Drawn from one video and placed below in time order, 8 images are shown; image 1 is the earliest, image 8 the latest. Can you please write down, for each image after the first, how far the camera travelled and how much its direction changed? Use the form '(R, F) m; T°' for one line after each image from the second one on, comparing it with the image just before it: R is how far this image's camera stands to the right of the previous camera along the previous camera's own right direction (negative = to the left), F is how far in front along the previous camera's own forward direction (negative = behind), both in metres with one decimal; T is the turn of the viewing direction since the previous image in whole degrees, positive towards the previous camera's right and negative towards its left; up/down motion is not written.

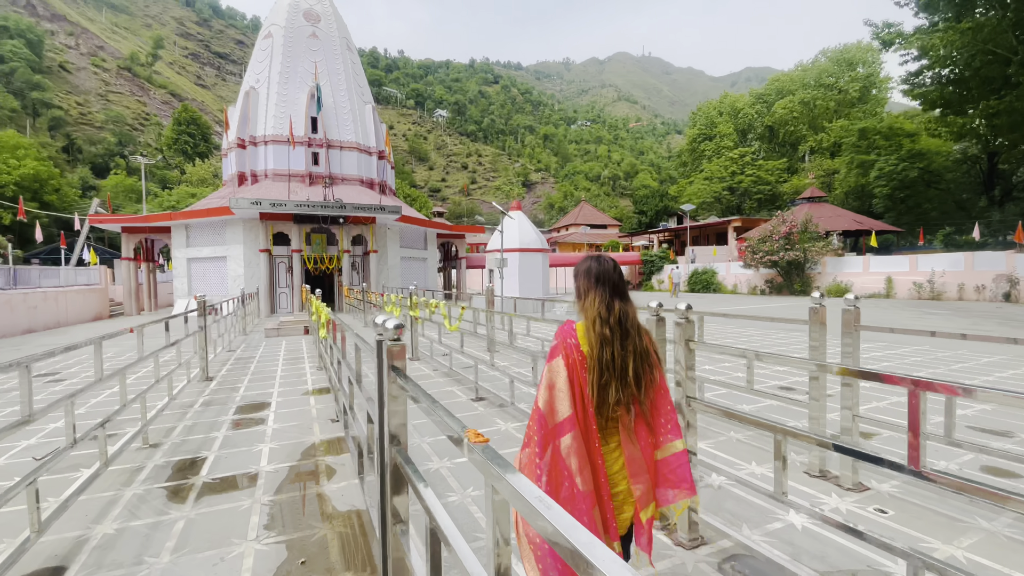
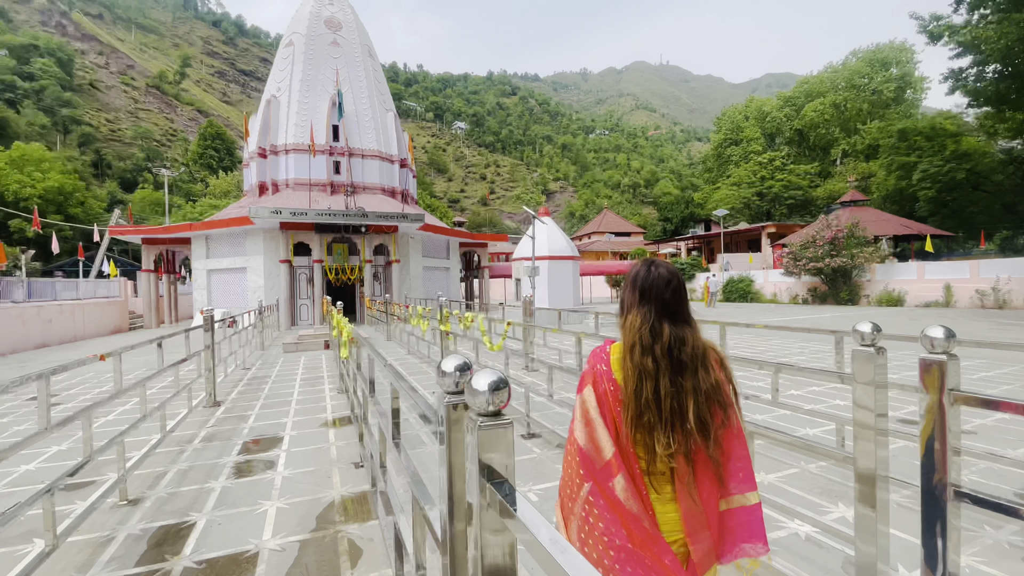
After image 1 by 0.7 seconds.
(-0.4, +0.9) m; -2°
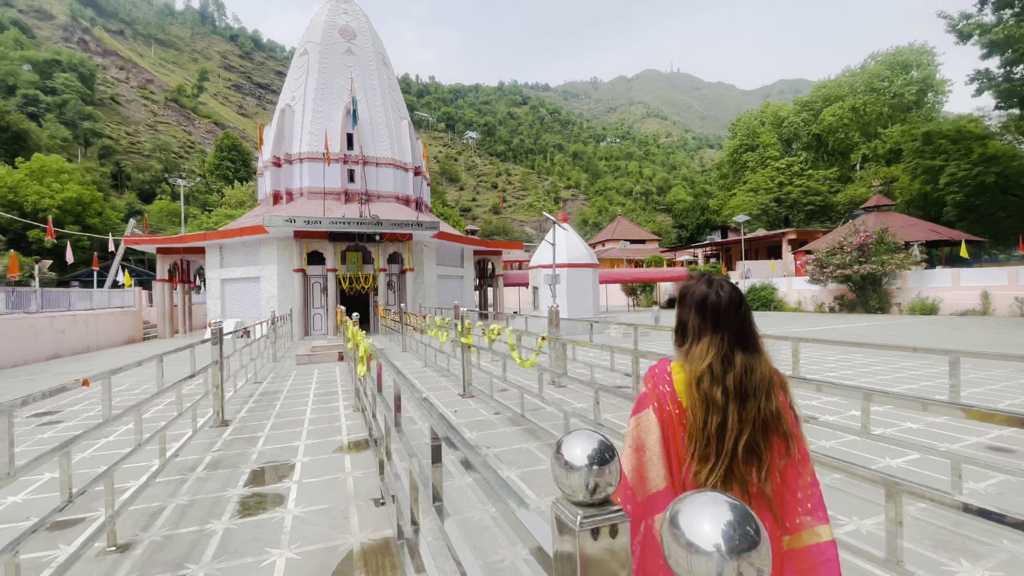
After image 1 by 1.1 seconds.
(-0.2, +0.5) m; -1°
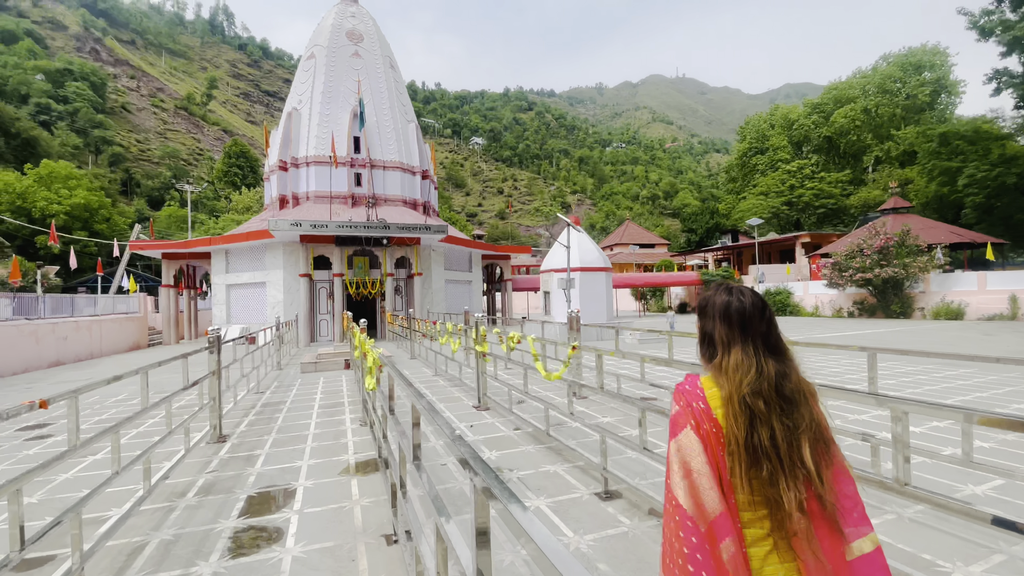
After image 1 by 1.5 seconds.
(-0.2, +0.4) m; -1°
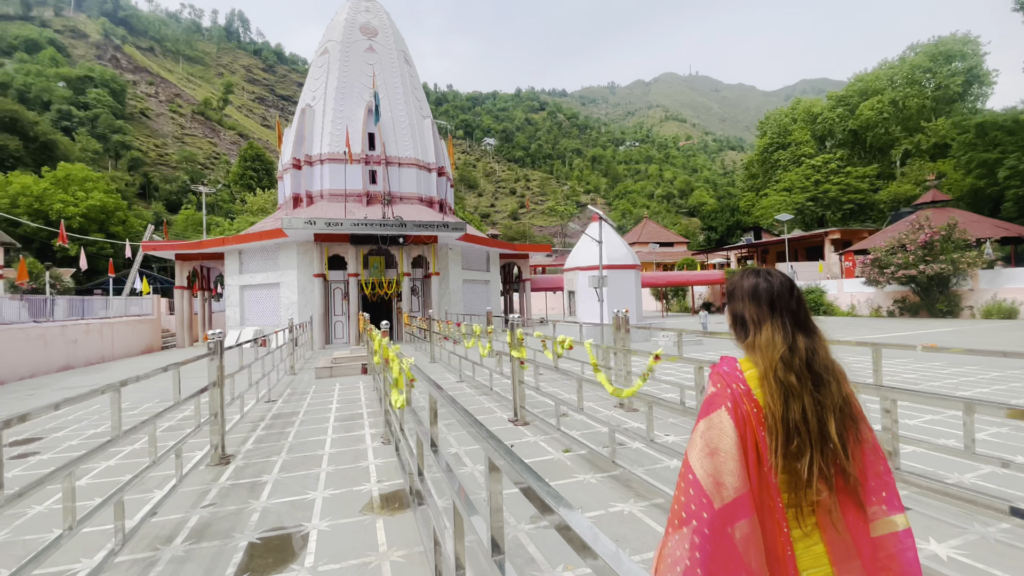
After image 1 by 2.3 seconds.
(-0.3, +0.8) m; -2°
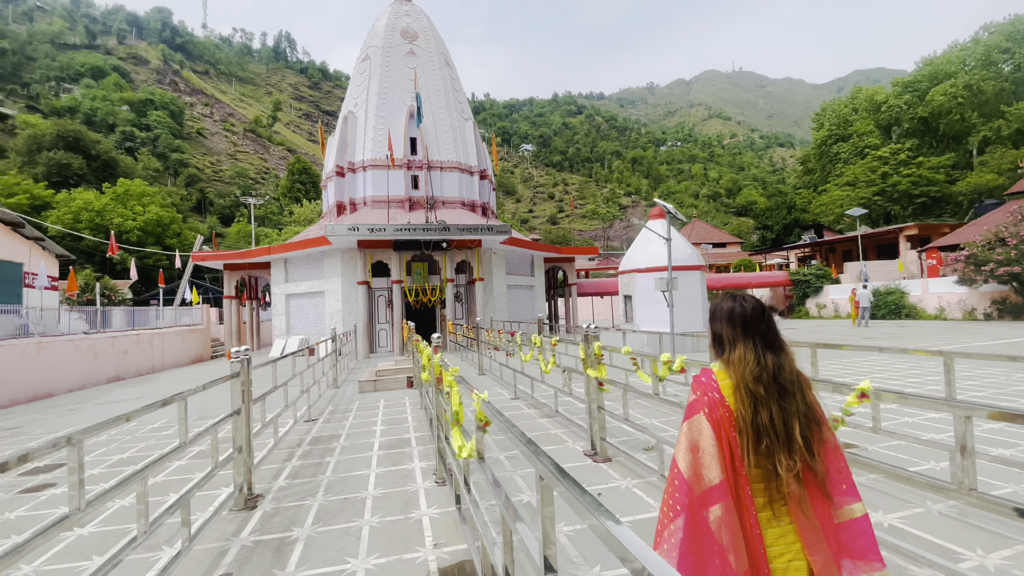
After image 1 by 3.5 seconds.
(-0.3, +0.9) m; -5°
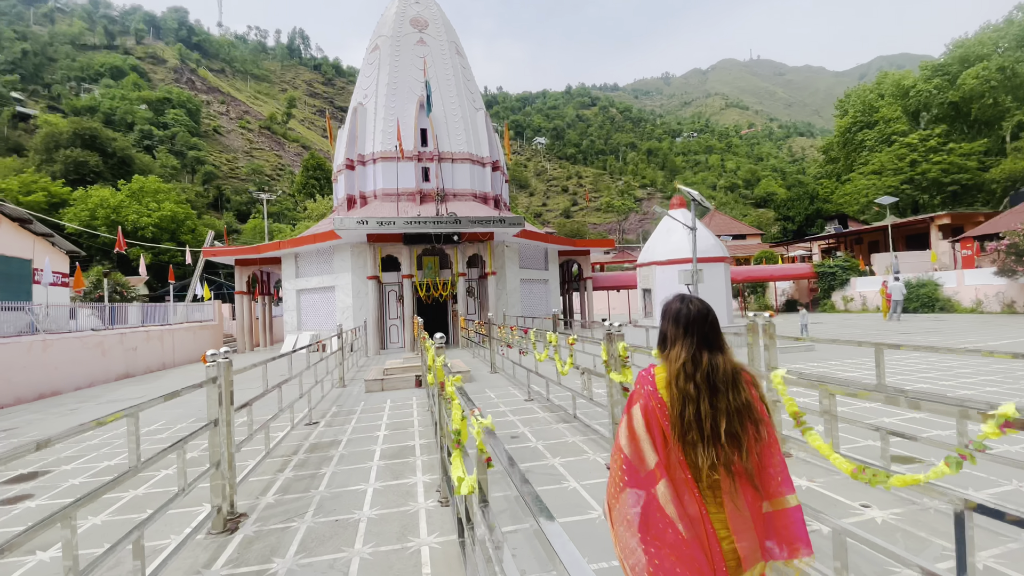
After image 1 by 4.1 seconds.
(0.0, +0.5) m; -2°
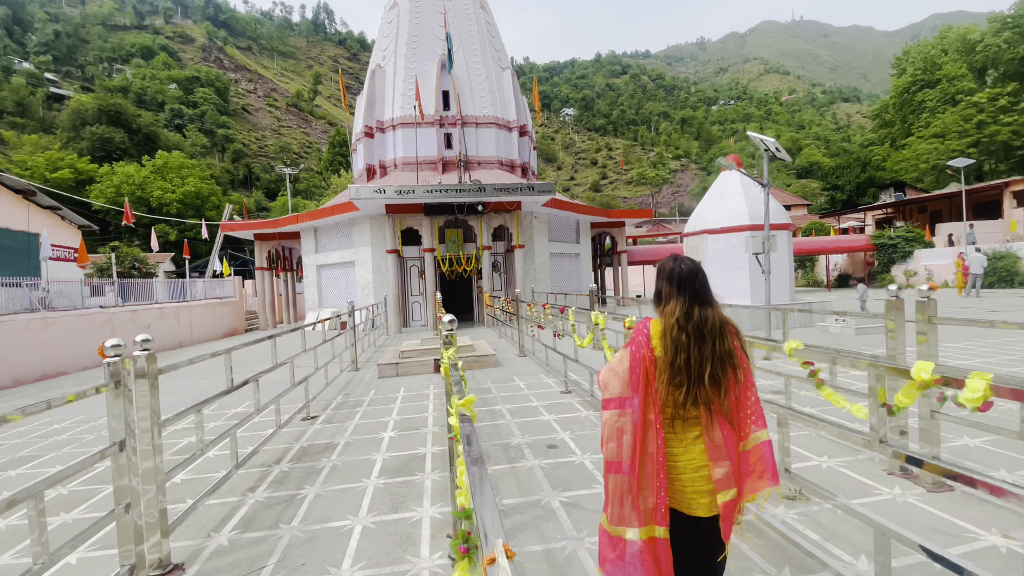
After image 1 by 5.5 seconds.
(-0.1, +1.2) m; -3°
